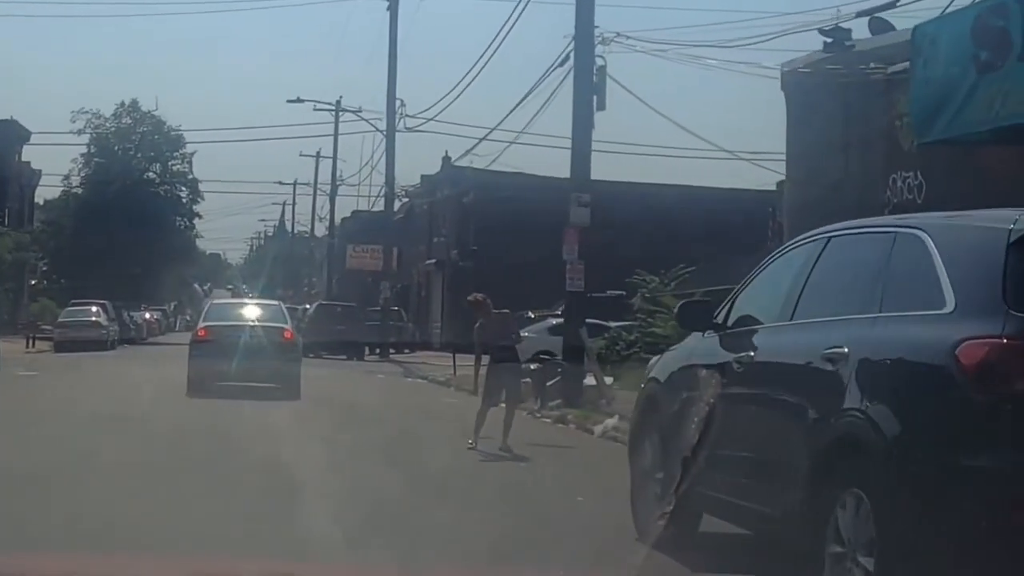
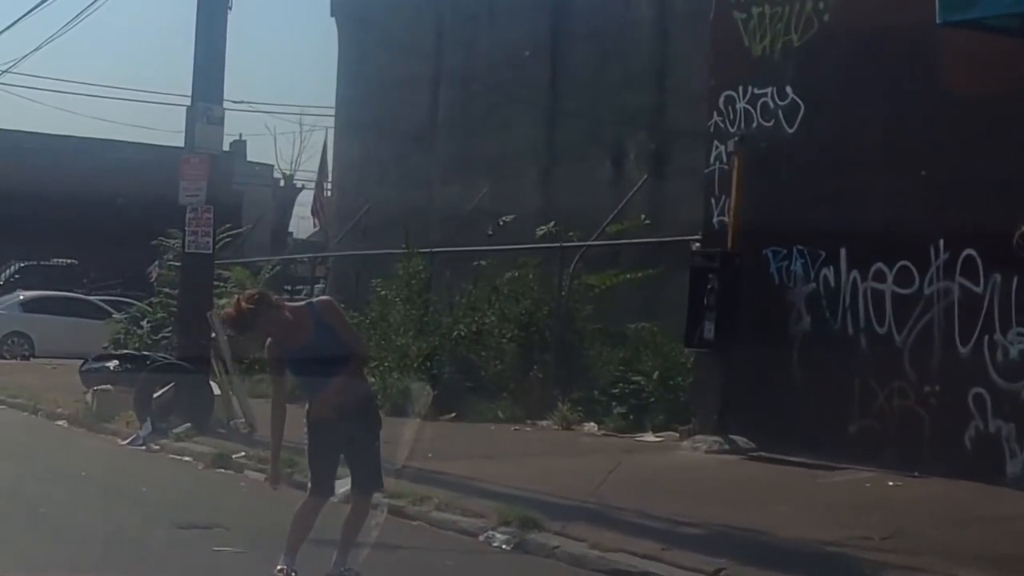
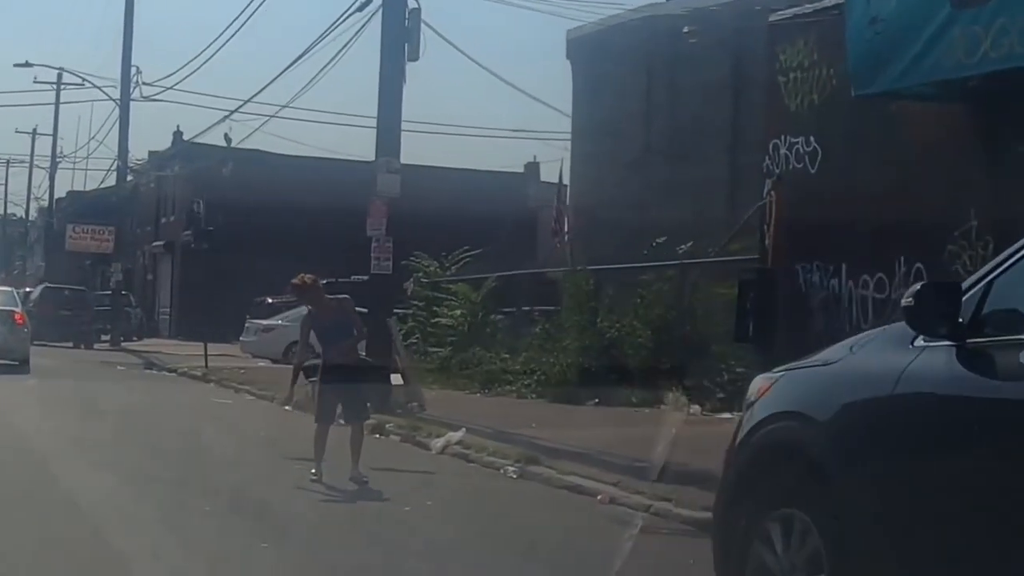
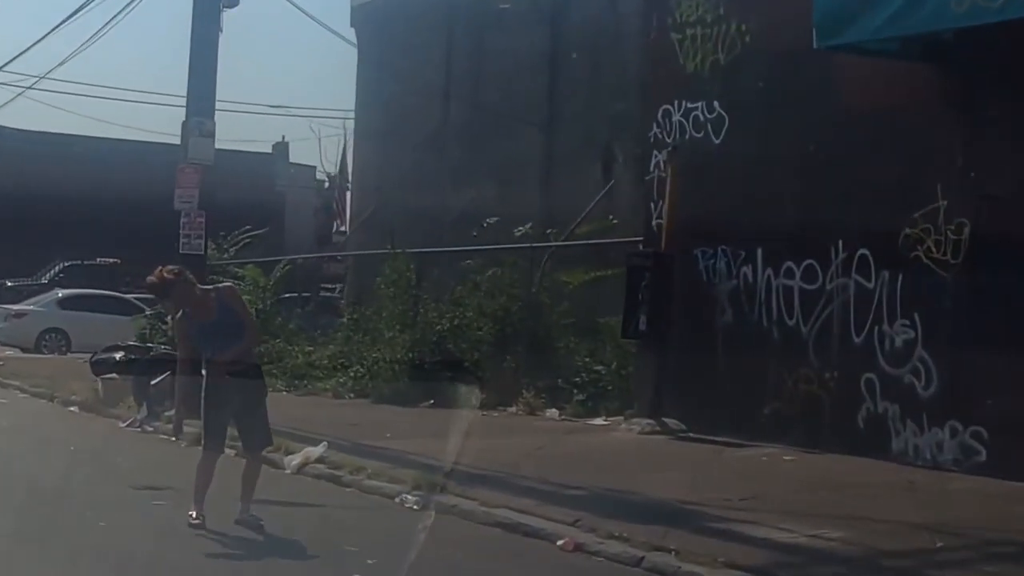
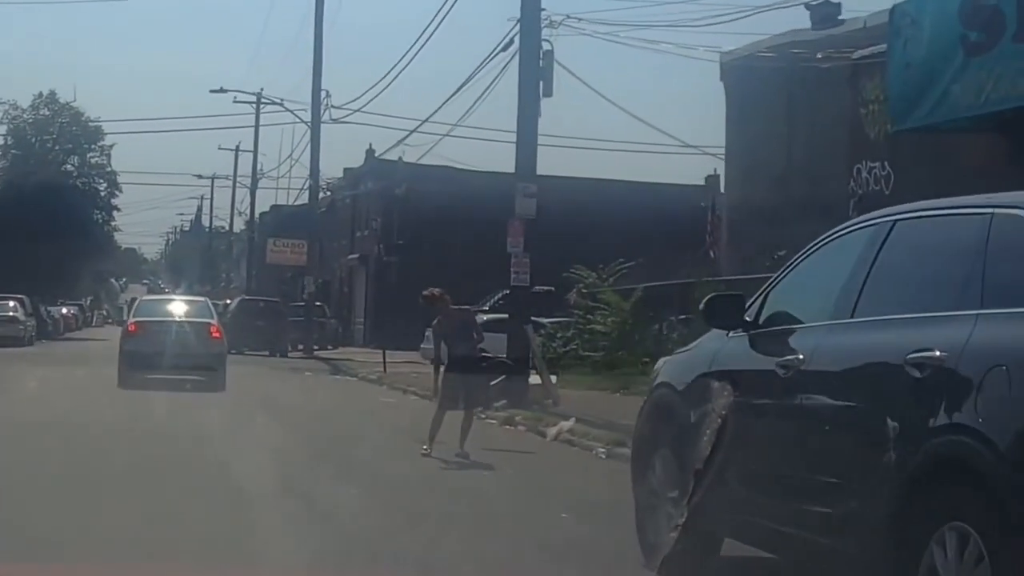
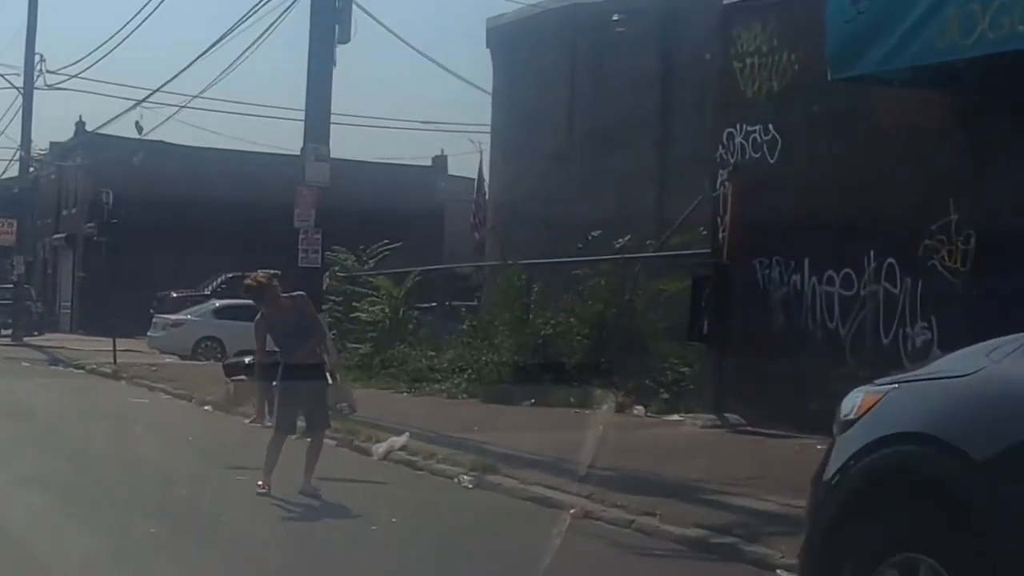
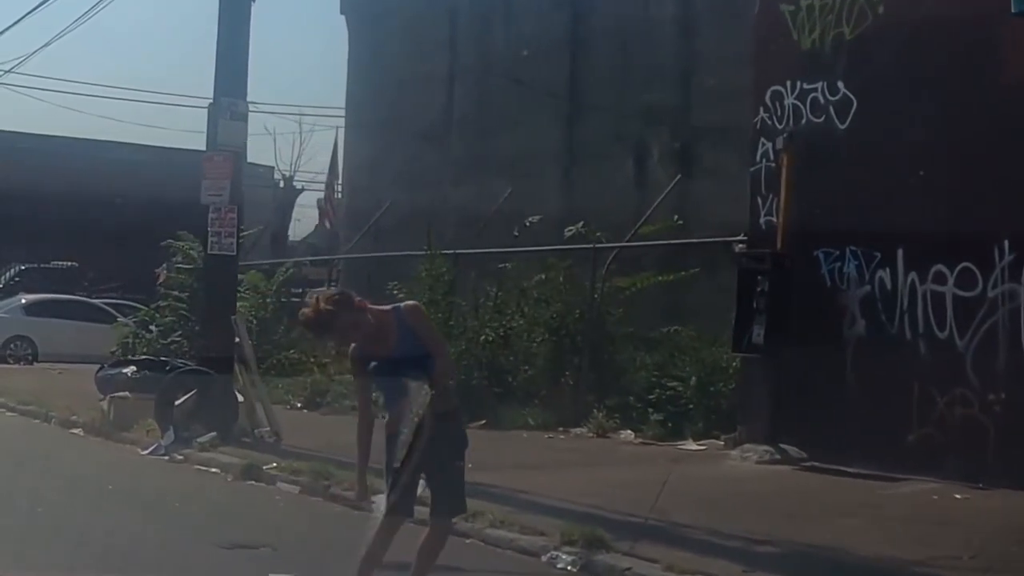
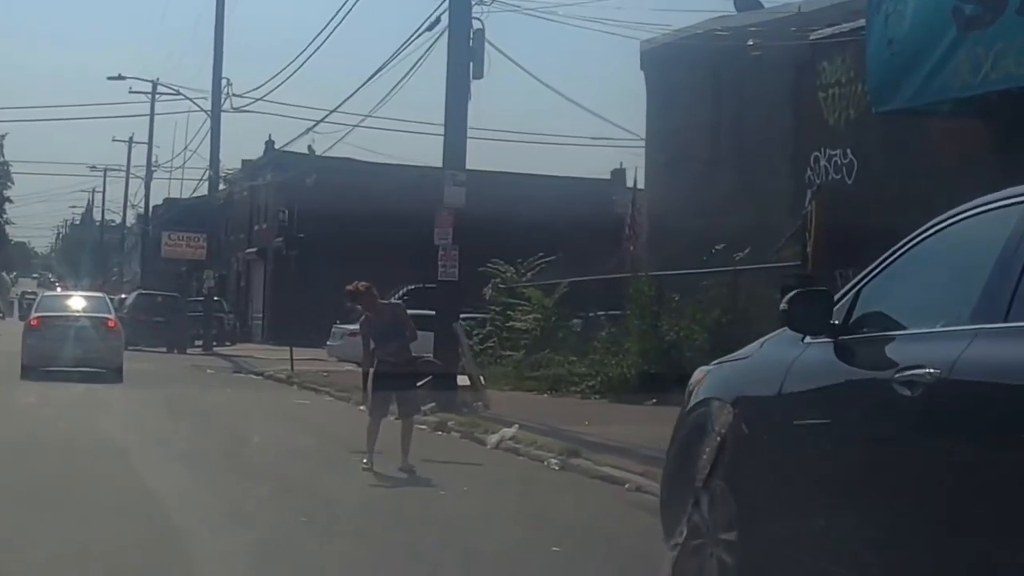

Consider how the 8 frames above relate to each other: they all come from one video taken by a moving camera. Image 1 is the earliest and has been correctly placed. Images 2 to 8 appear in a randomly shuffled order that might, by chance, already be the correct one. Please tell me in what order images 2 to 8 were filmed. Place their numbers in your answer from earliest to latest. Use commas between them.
5, 8, 3, 6, 4, 2, 7
